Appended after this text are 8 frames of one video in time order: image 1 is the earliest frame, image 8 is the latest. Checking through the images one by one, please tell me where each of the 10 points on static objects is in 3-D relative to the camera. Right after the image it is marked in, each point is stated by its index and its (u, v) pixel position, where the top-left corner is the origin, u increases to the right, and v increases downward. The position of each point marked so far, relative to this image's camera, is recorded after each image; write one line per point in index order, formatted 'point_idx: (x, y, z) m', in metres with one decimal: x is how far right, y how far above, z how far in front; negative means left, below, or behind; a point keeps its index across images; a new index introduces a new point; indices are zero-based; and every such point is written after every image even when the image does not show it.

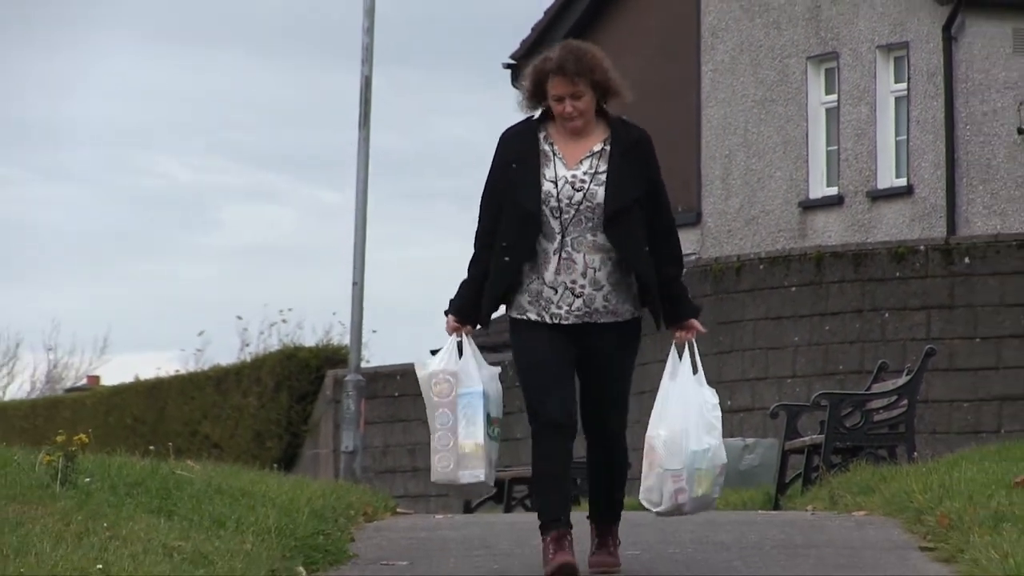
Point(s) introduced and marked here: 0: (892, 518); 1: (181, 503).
0: (+1.3, -0.8, +6.4) m
1: (-1.2, -0.8, +6.4) m
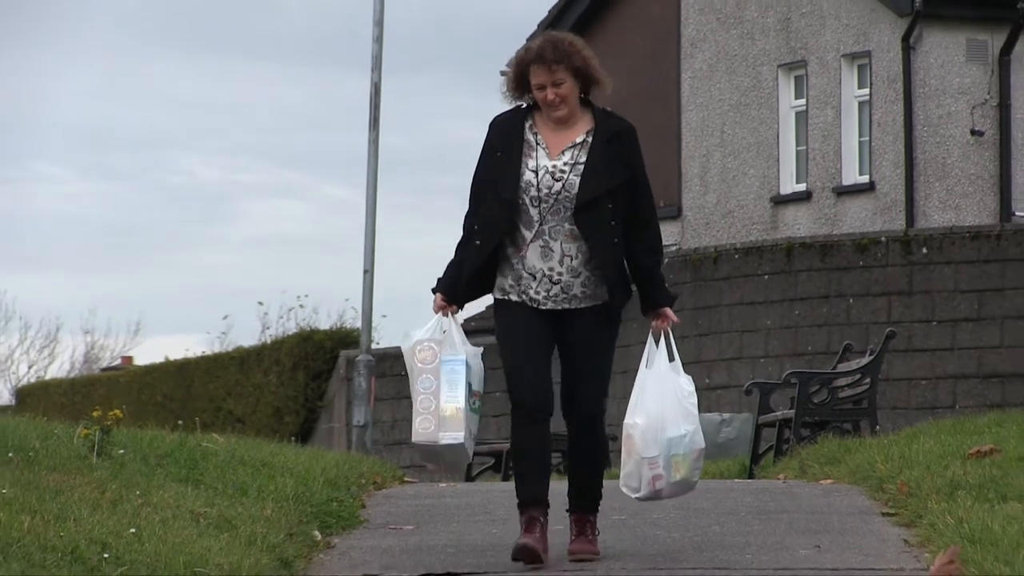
0: (+1.4, -0.8, +6.9) m
1: (-1.2, -0.8, +7.0) m
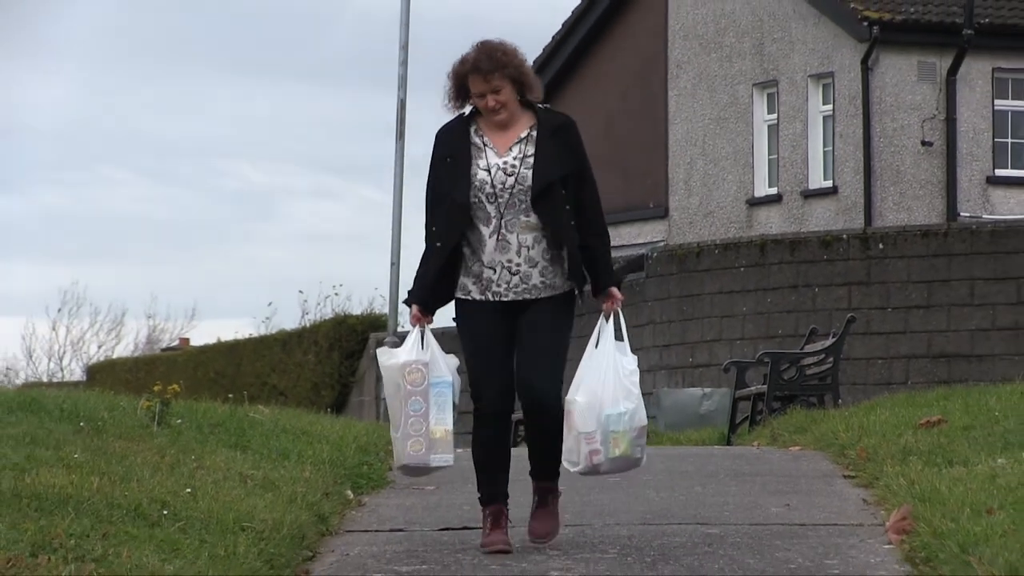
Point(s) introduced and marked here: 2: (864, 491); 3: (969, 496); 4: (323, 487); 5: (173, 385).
0: (+1.4, -0.7, +7.7) m
1: (-1.2, -0.7, +7.8) m
2: (+1.5, -0.8, +7.0) m
3: (+1.8, -0.8, +6.6) m
4: (-0.8, -0.9, +7.2) m
5: (-1.6, -0.5, +8.0) m
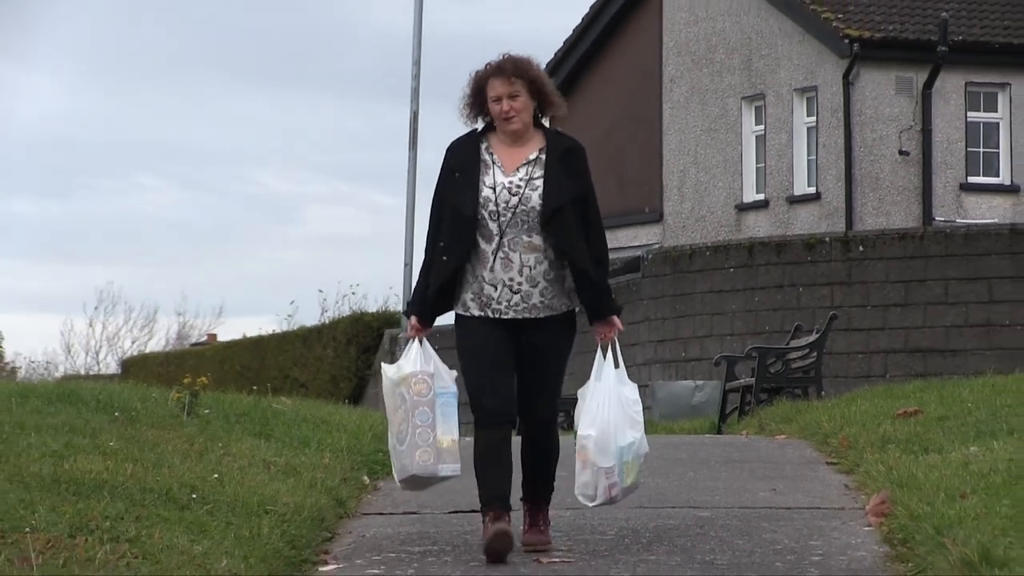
0: (+1.4, -0.7, +8.2) m
1: (-1.2, -0.7, +8.3) m
2: (+1.5, -0.8, +7.5) m
3: (+1.8, -0.8, +7.1) m
4: (-0.8, -0.9, +7.7) m
5: (-1.5, -0.5, +8.5) m
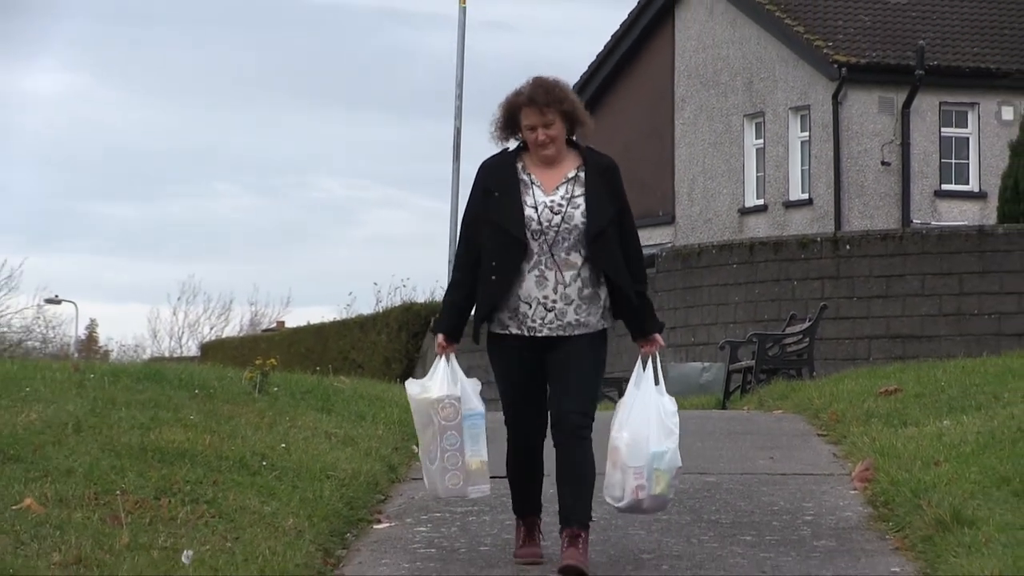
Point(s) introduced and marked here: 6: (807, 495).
0: (+1.6, -0.7, +9.3) m
1: (-1.0, -0.7, +9.4) m
2: (+1.6, -0.8, +8.5) m
3: (+2.0, -0.8, +8.1) m
4: (-0.6, -0.8, +8.8) m
5: (-1.4, -0.4, +9.6) m
6: (+1.4, -1.0, +7.9) m
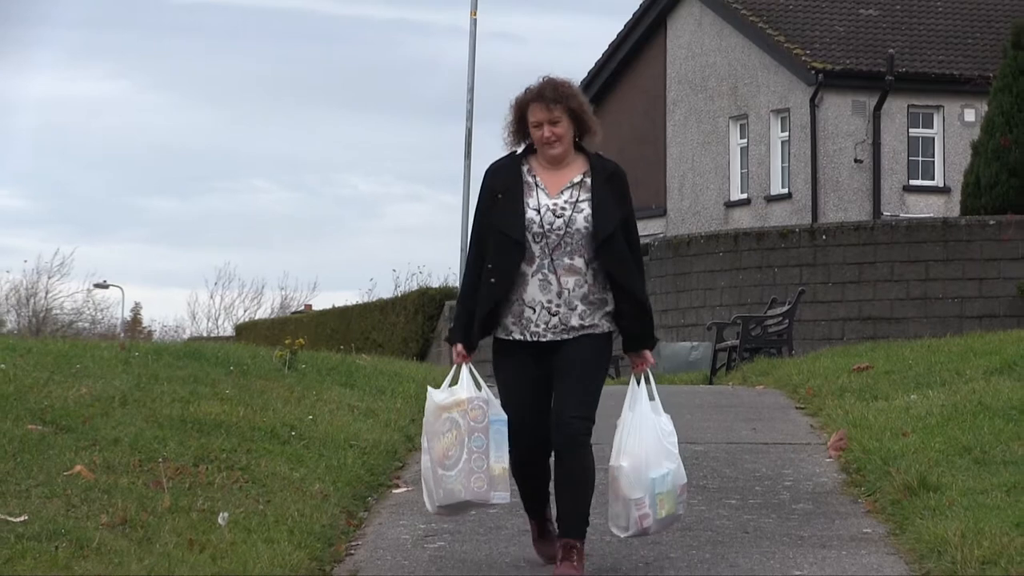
0: (+1.6, -0.6, +10.1) m
1: (-1.0, -0.6, +10.3) m
2: (+1.7, -0.7, +9.3) m
3: (+2.0, -0.7, +8.9) m
4: (-0.6, -0.7, +9.6) m
5: (-1.3, -0.3, +10.4) m
6: (+1.4, -0.9, +8.8) m
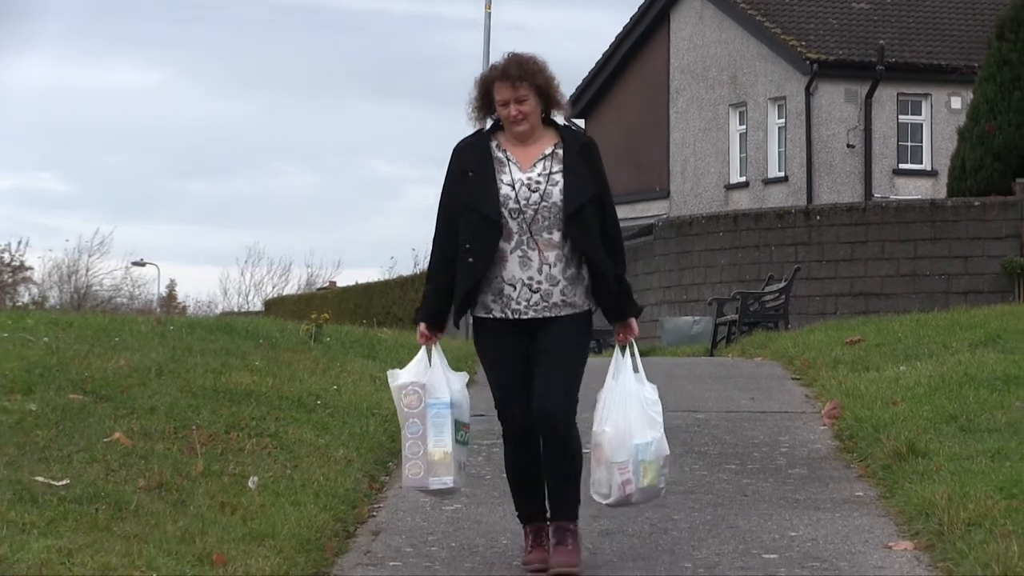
0: (+1.7, -0.5, +10.6) m
1: (-0.9, -0.4, +10.8) m
2: (+1.7, -0.6, +9.9) m
3: (+2.1, -0.6, +9.5) m
4: (-0.5, -0.6, +10.2) m
5: (-1.2, -0.2, +11.0) m
6: (+1.5, -0.8, +9.3) m
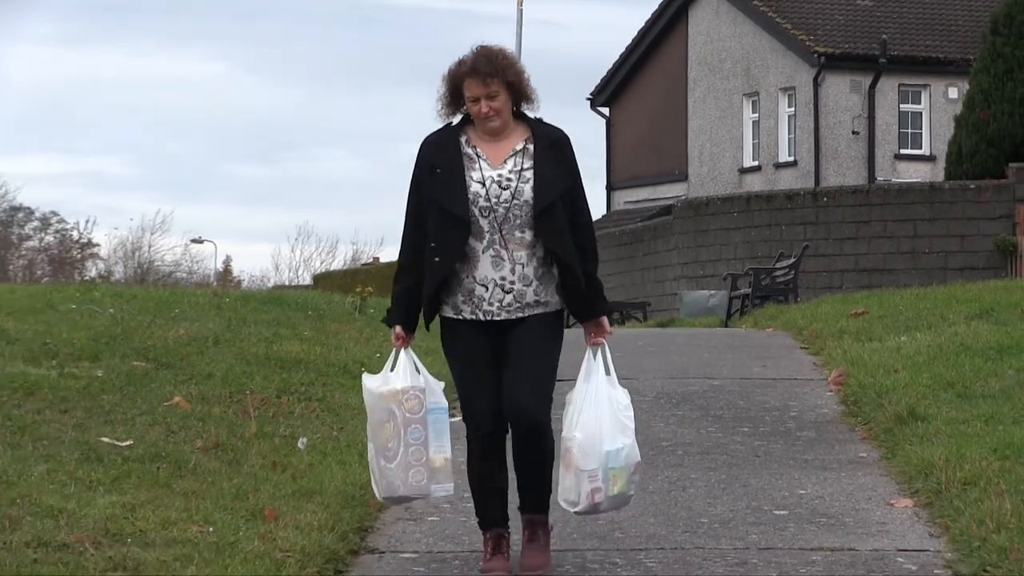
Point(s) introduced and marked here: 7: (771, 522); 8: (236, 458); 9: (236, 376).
0: (+1.9, -0.3, +11.4) m
1: (-0.7, -0.3, +11.7) m
2: (+1.9, -0.4, +10.7) m
3: (+2.2, -0.4, +10.3) m
4: (-0.3, -0.4, +11.0) m
5: (-1.0, 0.0, +11.8) m
6: (+1.7, -0.6, +10.1) m
7: (+1.1, -1.0, +7.4) m
8: (-1.4, -0.9, +8.8) m
9: (-1.7, -0.5, +10.3) m
